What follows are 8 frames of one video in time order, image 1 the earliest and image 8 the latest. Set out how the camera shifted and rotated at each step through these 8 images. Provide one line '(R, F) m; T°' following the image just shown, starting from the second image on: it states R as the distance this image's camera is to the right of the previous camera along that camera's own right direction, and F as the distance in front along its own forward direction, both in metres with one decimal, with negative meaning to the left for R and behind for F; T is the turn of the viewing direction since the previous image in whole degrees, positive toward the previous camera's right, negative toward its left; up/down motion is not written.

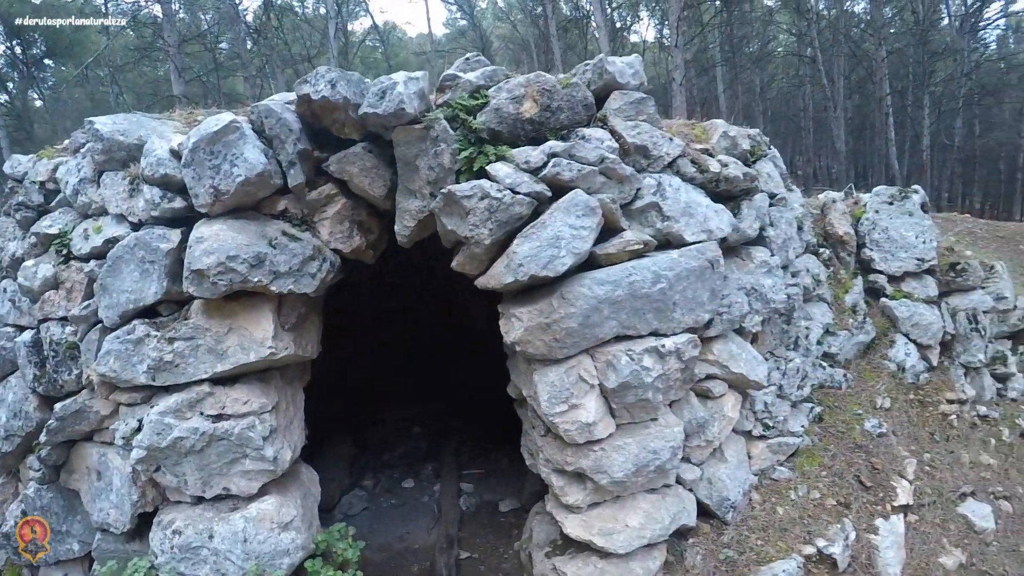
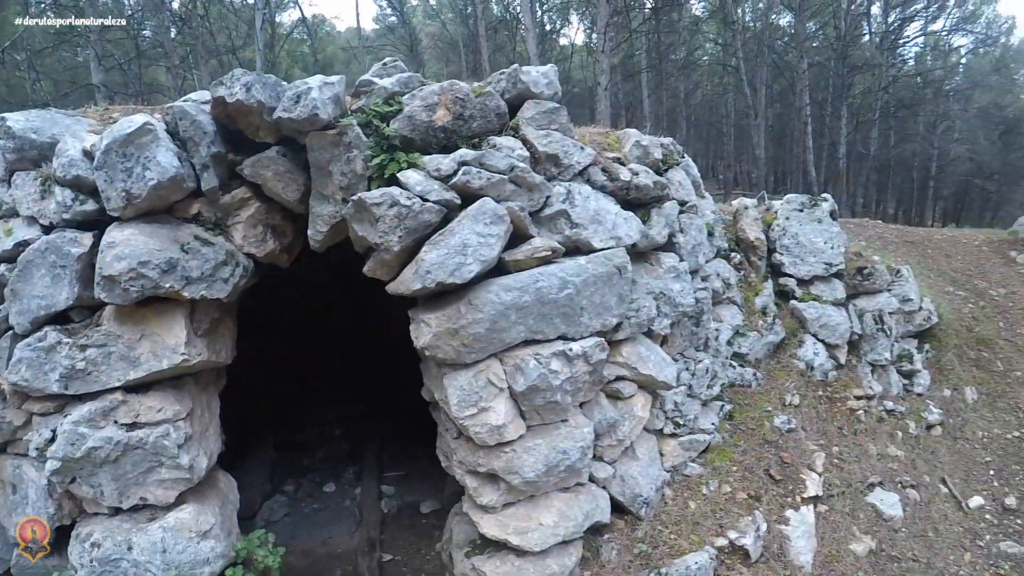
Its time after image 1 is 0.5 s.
(+0.1, -0.1) m; +4°
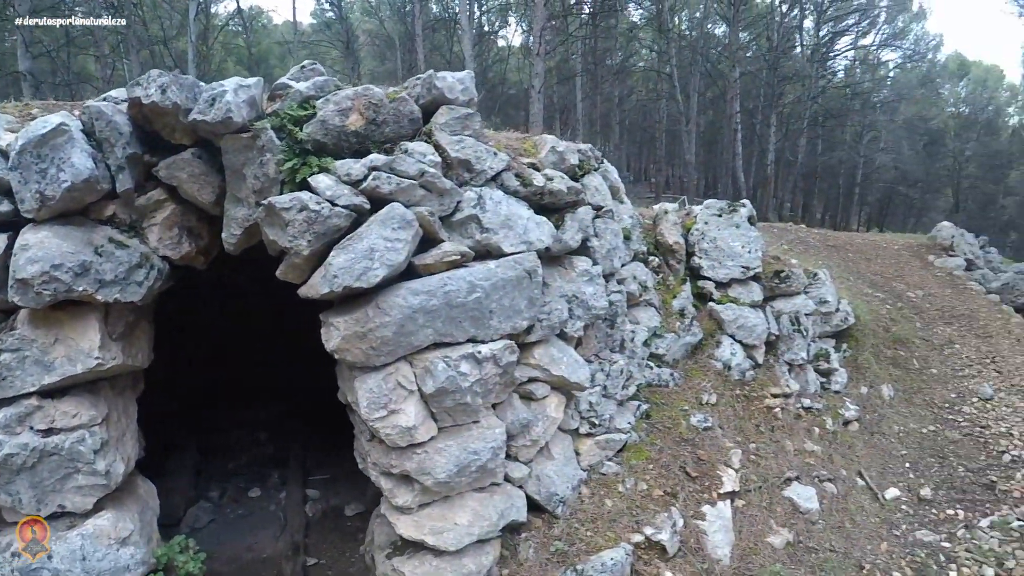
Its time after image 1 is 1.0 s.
(+0.1, -0.1) m; +4°
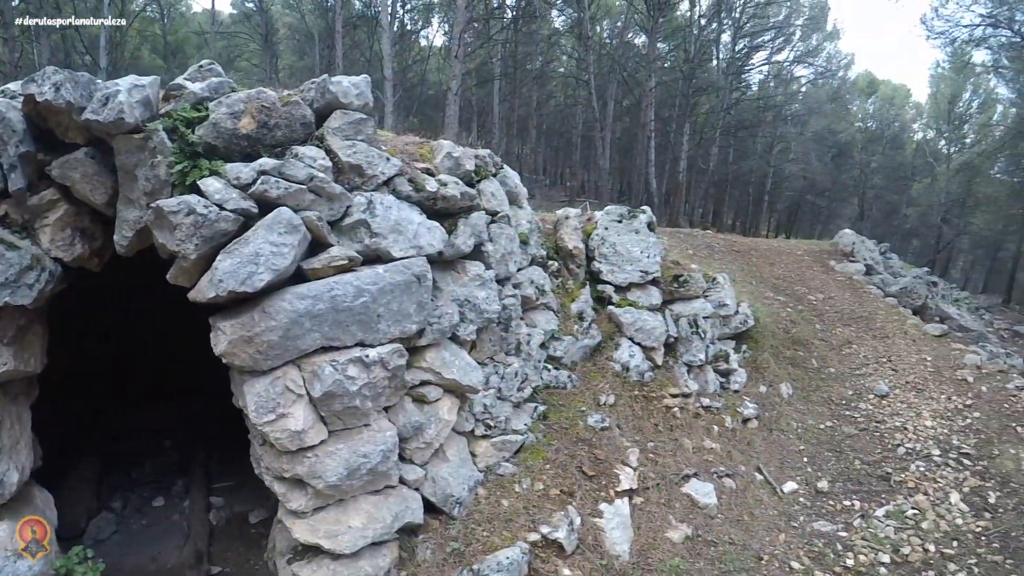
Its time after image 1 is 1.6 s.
(+0.1, -0.1) m; +5°
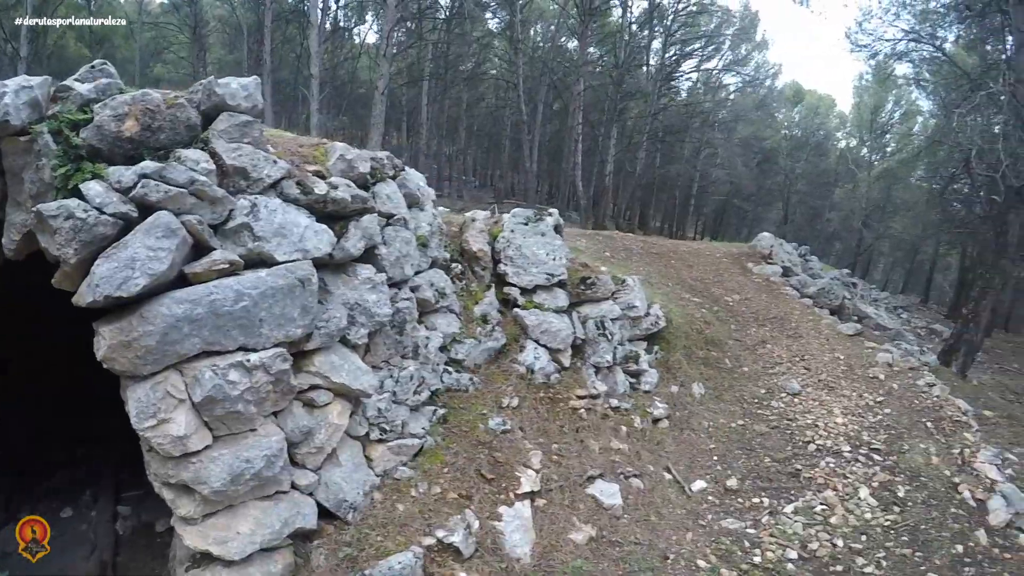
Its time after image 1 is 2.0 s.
(+0.2, 0.0) m; +4°
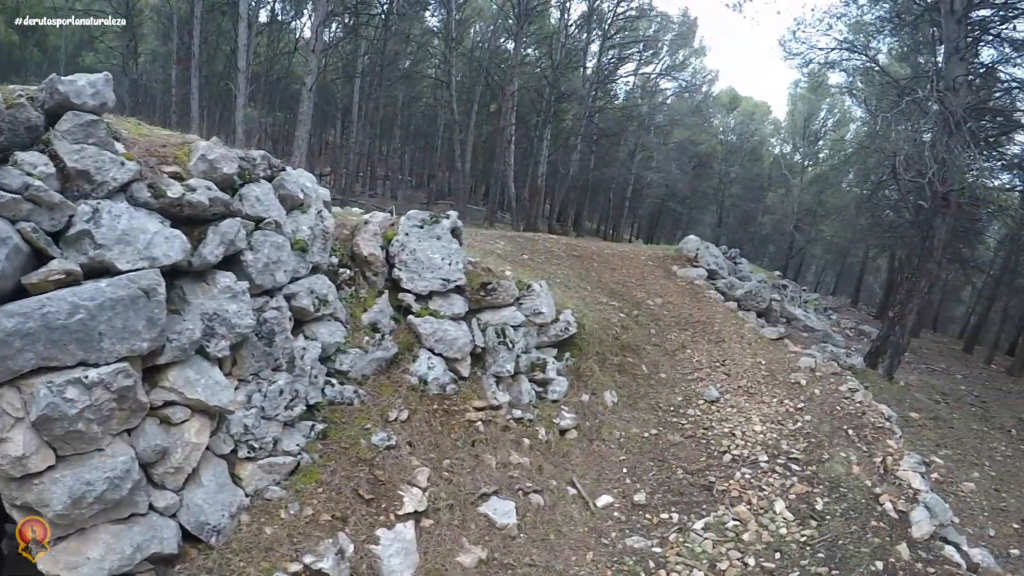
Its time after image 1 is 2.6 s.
(+0.3, +0.2) m; +4°
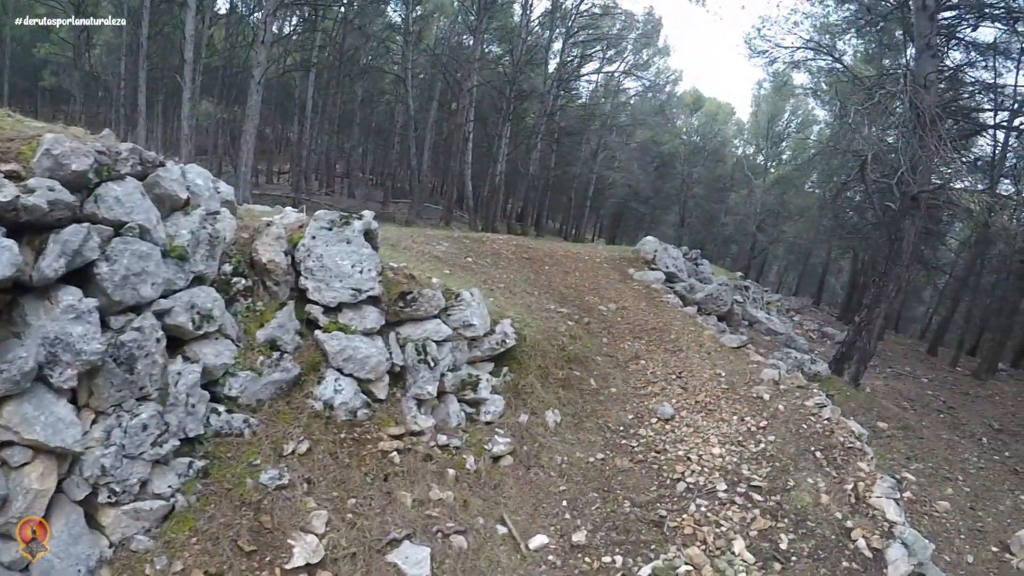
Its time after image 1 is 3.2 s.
(+0.2, +0.7) m; +2°
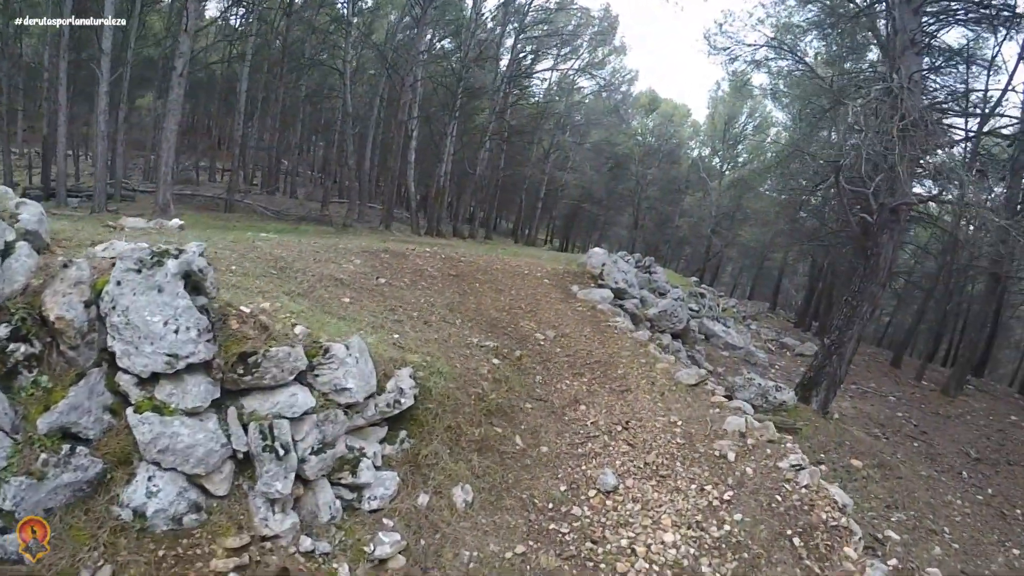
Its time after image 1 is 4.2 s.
(+0.3, +1.3) m; +3°
